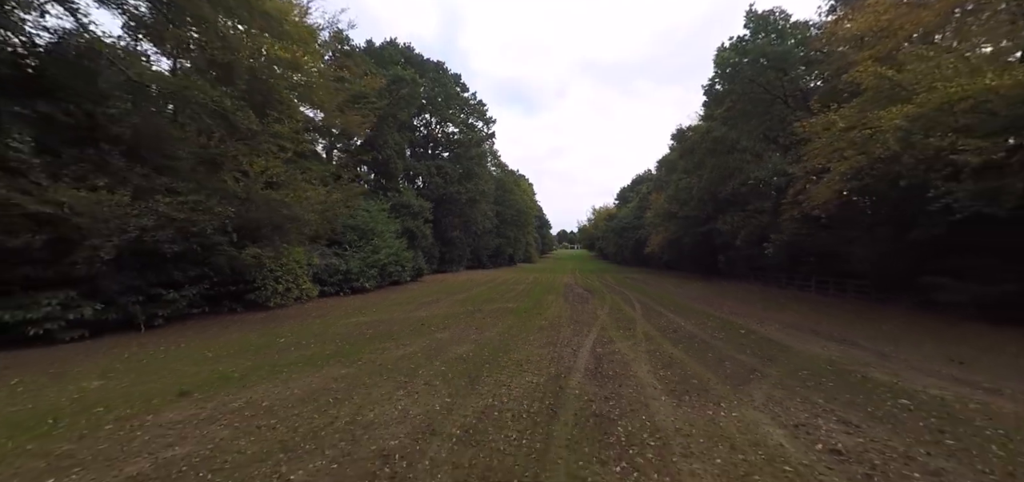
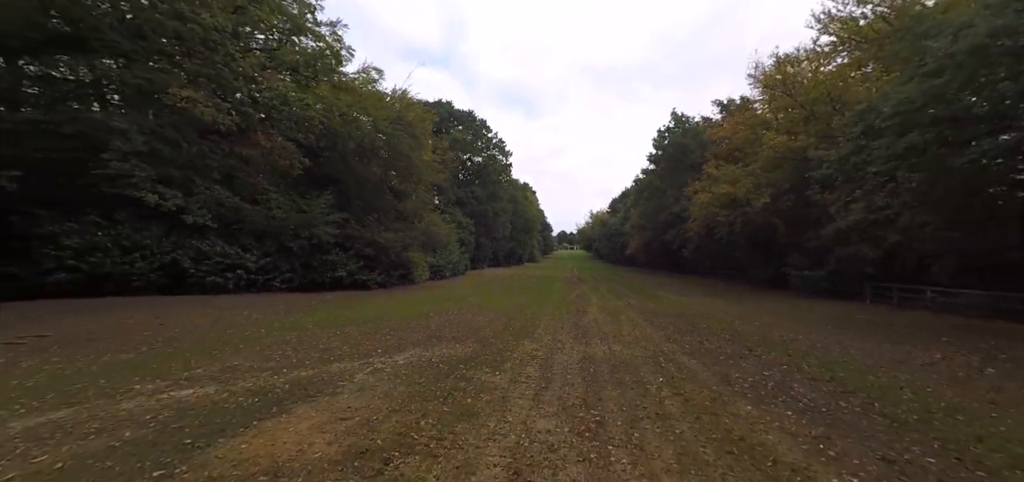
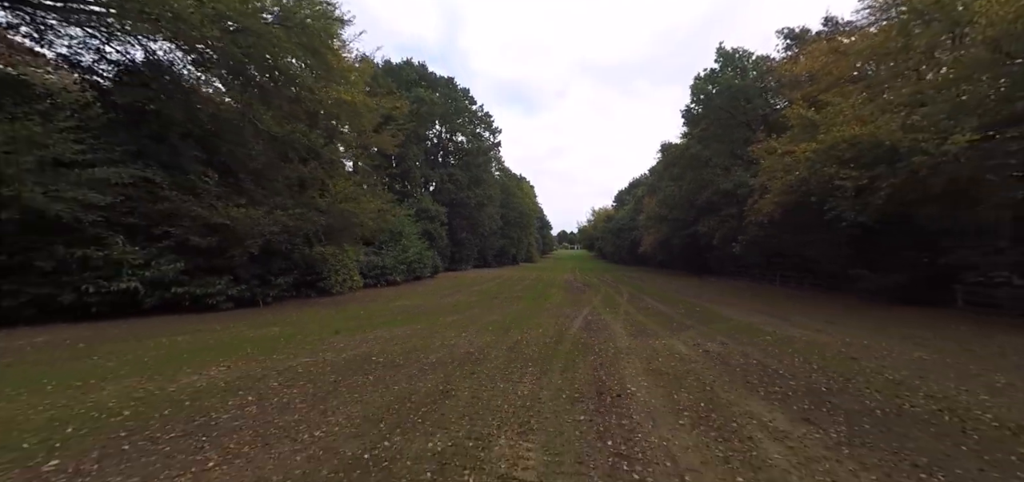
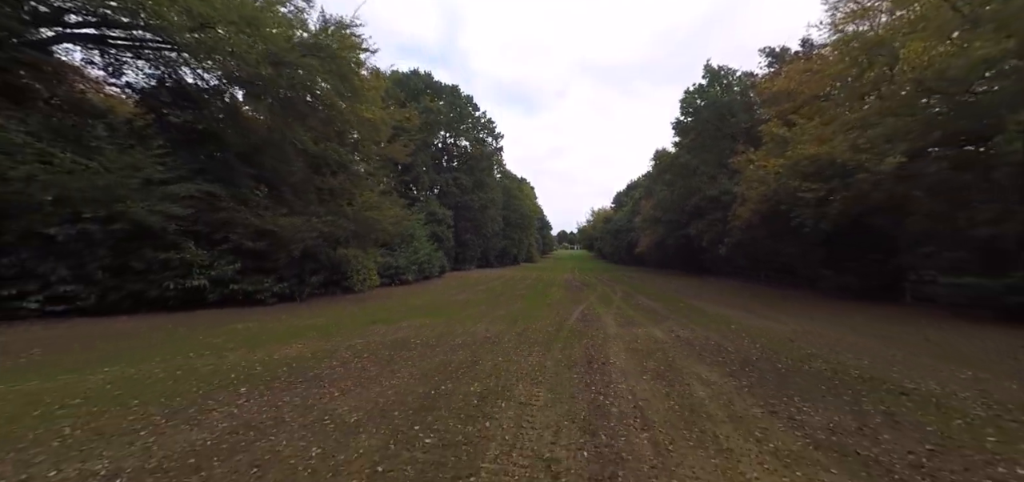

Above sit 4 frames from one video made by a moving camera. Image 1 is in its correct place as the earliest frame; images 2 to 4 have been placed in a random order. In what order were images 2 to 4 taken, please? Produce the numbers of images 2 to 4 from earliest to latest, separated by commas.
3, 4, 2
